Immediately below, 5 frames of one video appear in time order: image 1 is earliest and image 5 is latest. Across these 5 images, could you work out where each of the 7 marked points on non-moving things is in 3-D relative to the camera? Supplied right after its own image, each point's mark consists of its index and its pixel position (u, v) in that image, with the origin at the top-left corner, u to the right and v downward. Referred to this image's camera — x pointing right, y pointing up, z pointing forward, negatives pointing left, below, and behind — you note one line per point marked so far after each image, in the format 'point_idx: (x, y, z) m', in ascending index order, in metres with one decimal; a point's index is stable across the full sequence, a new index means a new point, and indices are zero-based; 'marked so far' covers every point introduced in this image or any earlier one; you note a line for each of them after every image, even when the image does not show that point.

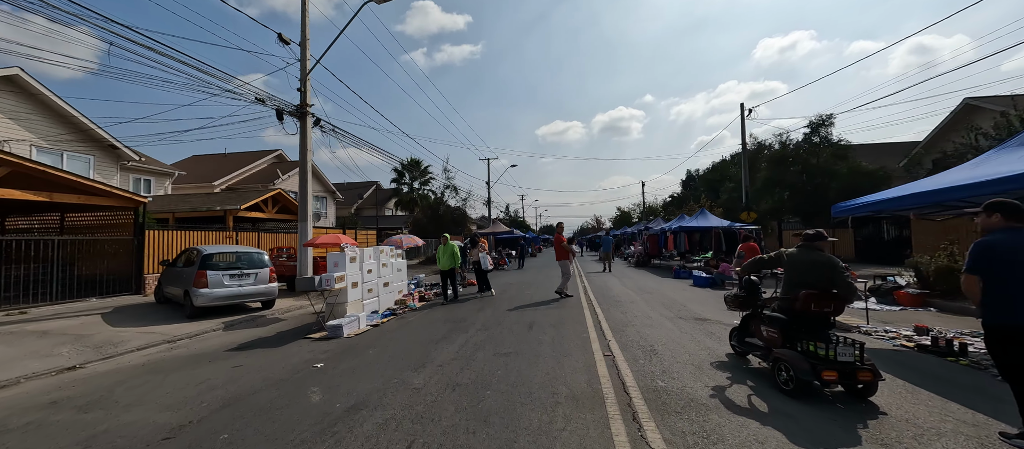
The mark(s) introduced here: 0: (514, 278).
0: (0.0, -2.5, +17.2) m
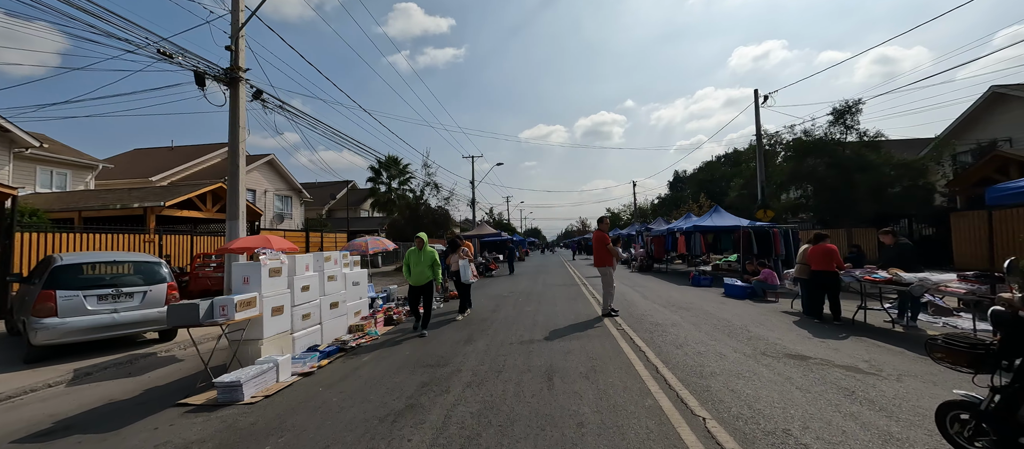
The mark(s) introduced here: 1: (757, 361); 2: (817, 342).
0: (-0.3, -2.5, +14.5) m
1: (+3.4, -1.9, +5.1) m
2: (+5.2, -2.0, +6.2) m
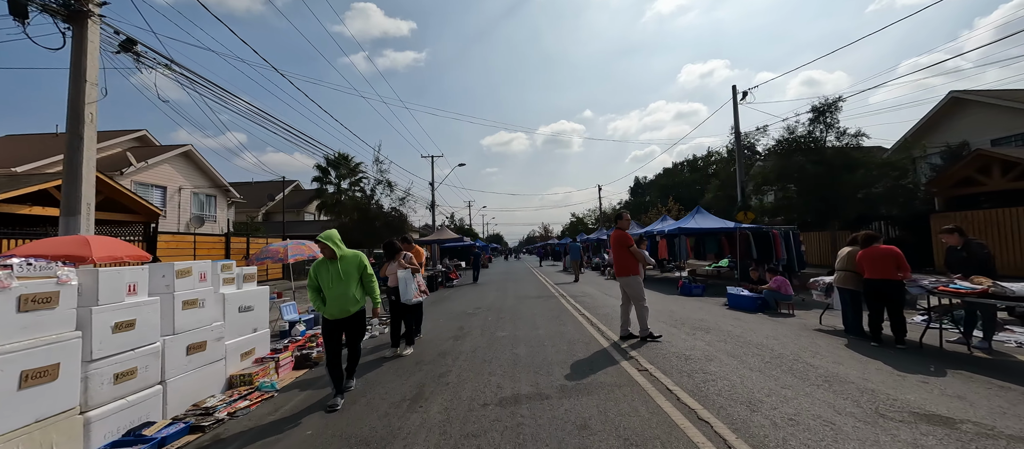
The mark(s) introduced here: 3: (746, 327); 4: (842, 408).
0: (-1.4, -2.6, +12.0) m
1: (+3.3, -1.8, +3.1) m
2: (+4.9, -1.9, +4.4) m
3: (+4.7, -2.1, +7.4) m
4: (+3.3, -1.8, +3.6) m
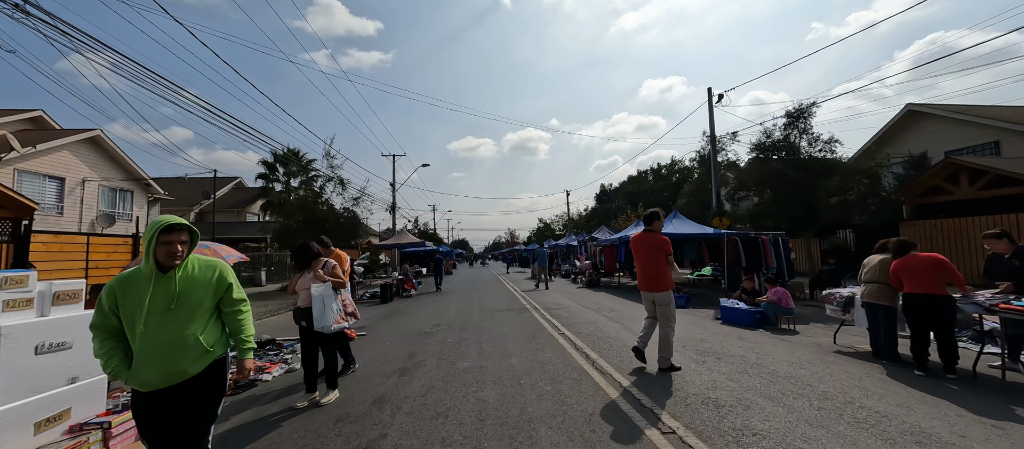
0: (-2.4, -2.6, +10.2) m
1: (+3.1, -1.8, +1.8) m
2: (+4.6, -1.9, +3.2) m
3: (+4.2, -2.1, +6.2) m
4: (+3.1, -1.8, +2.3) m
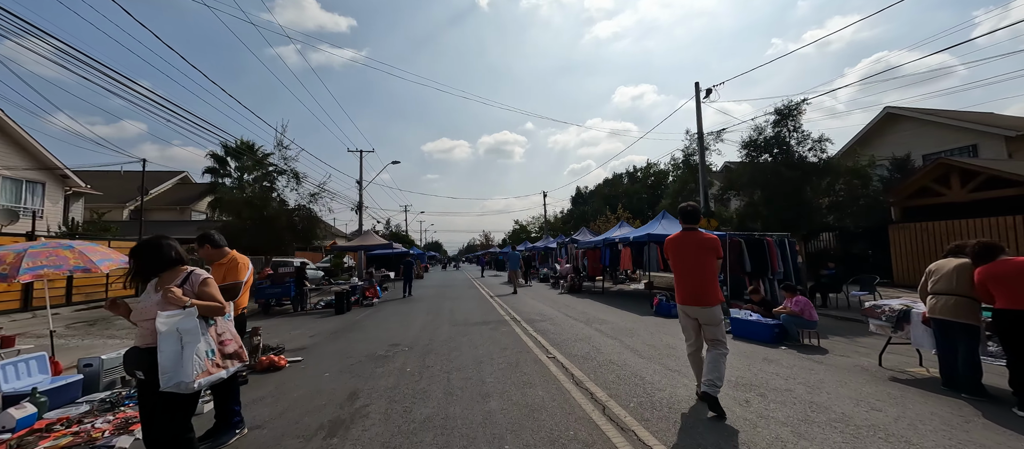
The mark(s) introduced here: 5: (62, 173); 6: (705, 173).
0: (-2.9, -2.5, +8.5) m
1: (+3.1, -1.7, +0.5) m
2: (+4.5, -1.8, +2.0) m
3: (+3.9, -2.1, +4.9) m
4: (+3.1, -1.7, +1.0) m
5: (-23.6, +2.6, +19.2) m
6: (+9.0, +2.4, +16.9) m
